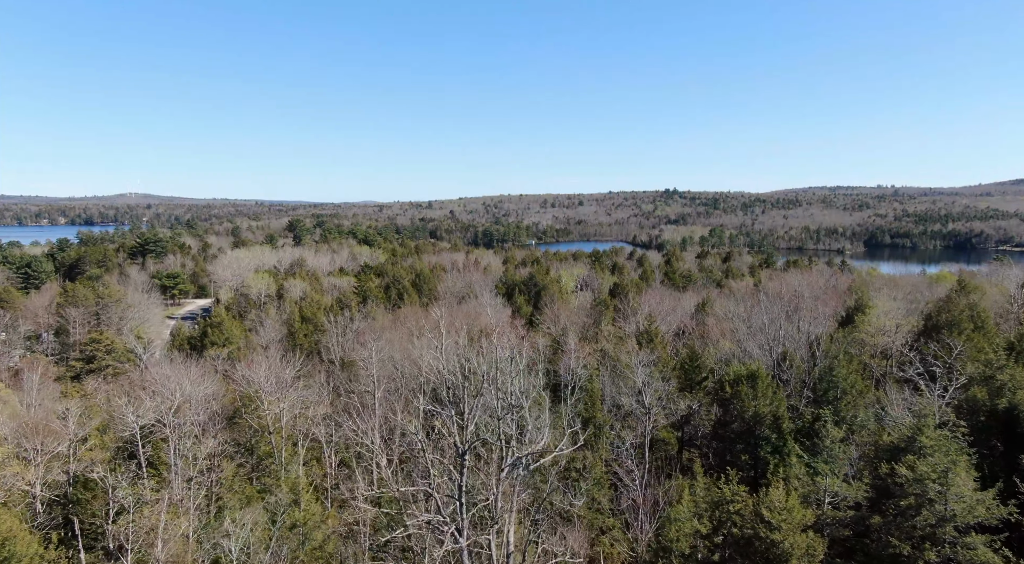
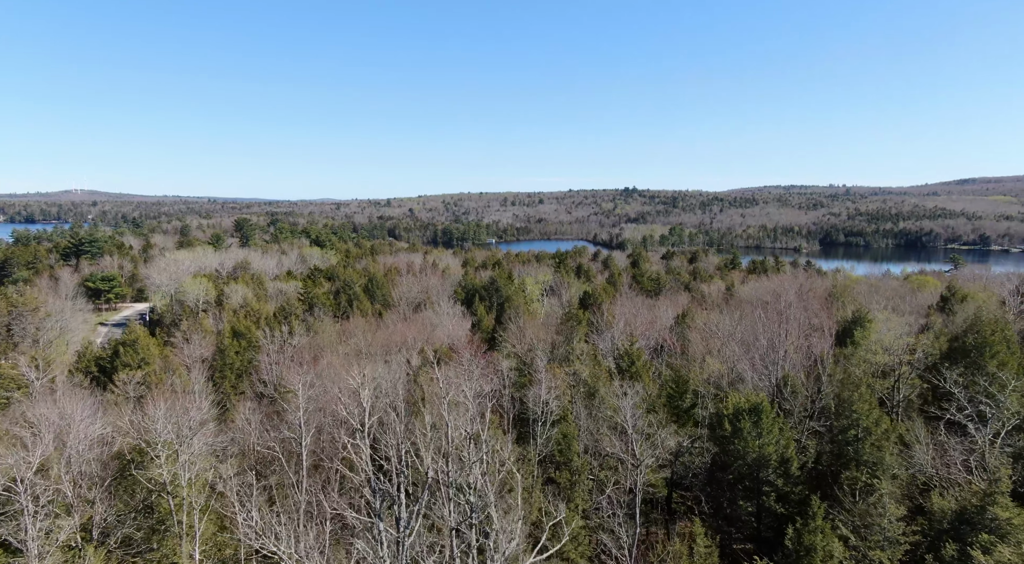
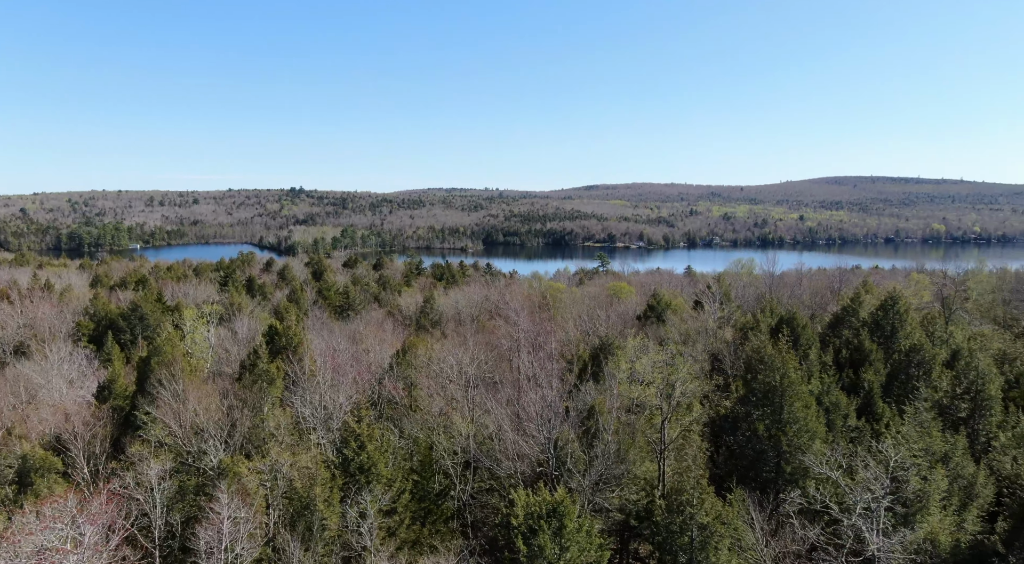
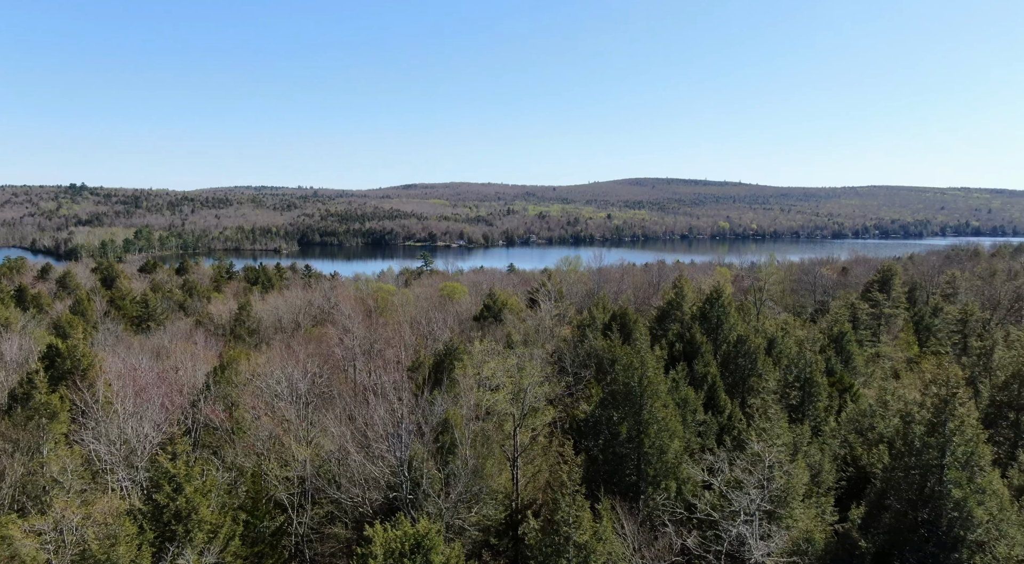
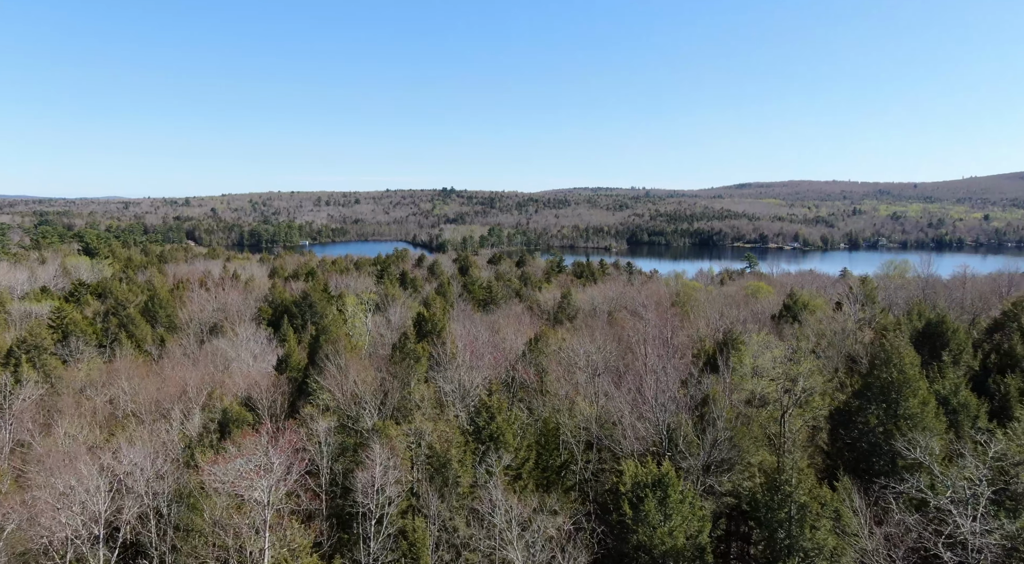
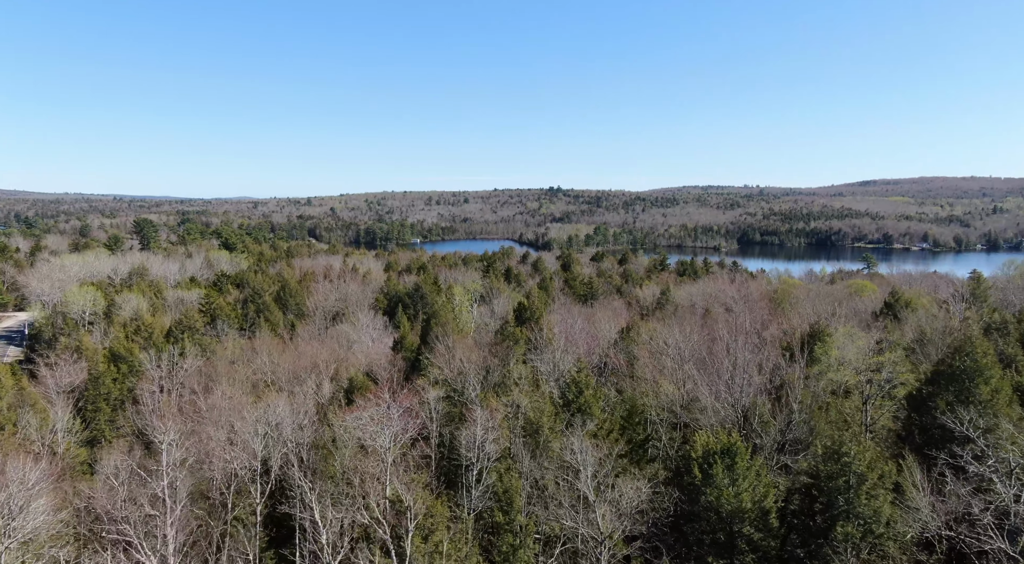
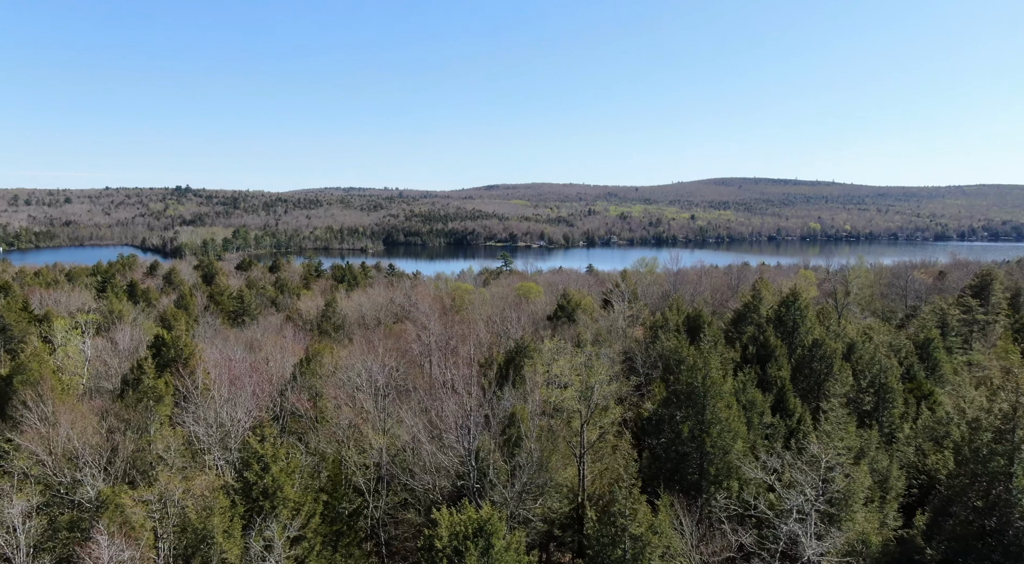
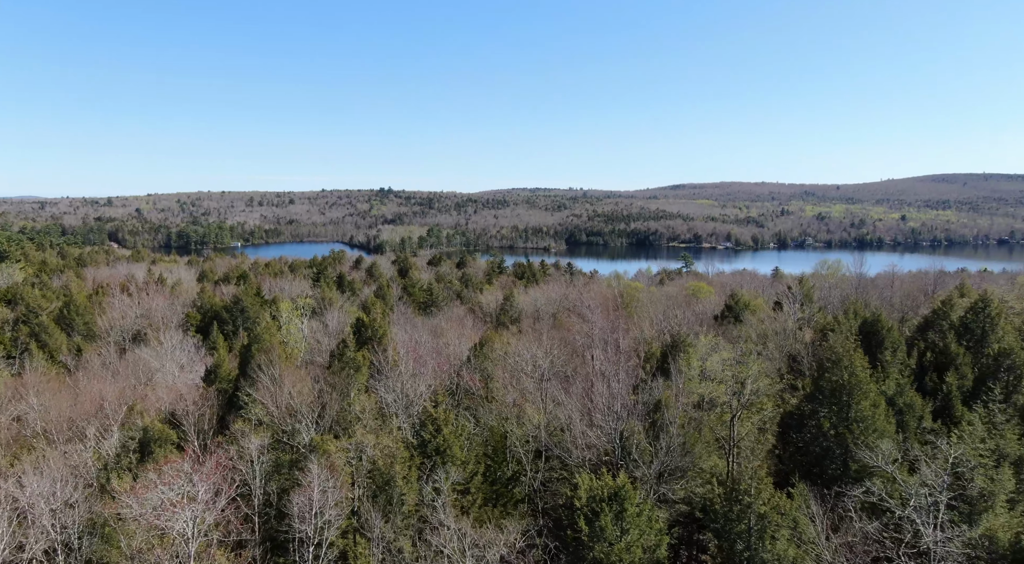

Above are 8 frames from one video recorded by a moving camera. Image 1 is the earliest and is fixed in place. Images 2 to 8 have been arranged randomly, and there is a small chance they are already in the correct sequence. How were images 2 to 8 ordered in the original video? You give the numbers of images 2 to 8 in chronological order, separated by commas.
2, 6, 5, 8, 3, 7, 4
